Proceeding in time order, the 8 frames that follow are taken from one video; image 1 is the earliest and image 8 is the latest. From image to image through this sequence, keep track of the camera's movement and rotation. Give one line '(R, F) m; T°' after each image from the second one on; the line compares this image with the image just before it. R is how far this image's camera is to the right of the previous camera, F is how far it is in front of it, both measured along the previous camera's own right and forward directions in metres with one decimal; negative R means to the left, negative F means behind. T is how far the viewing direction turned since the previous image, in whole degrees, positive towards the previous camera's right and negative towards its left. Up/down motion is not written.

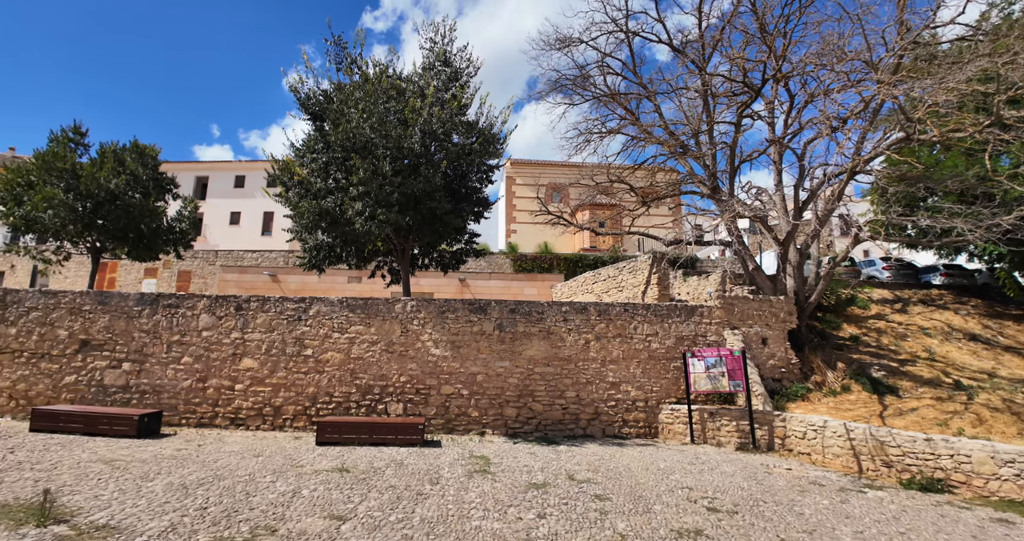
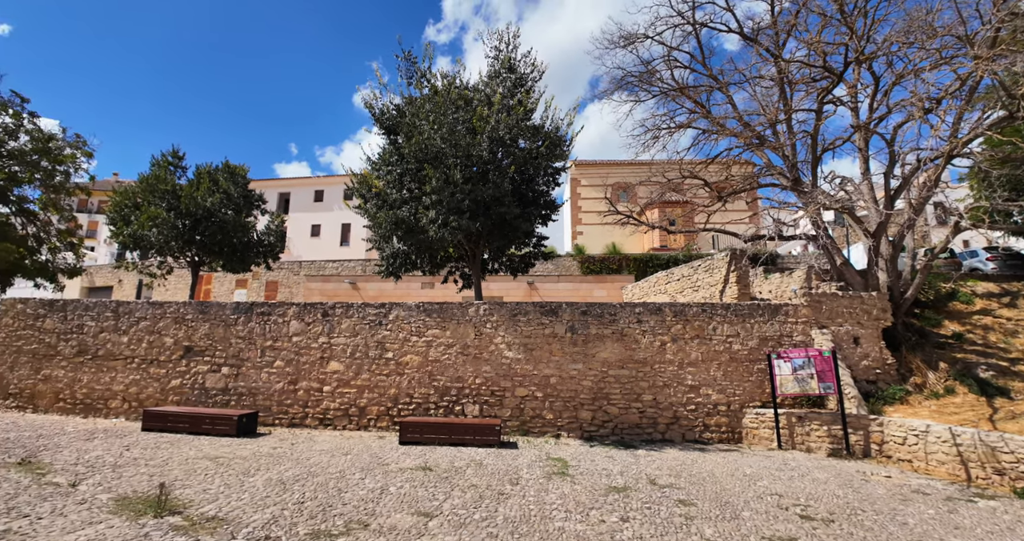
(-0.3, 0.0) m; -6°
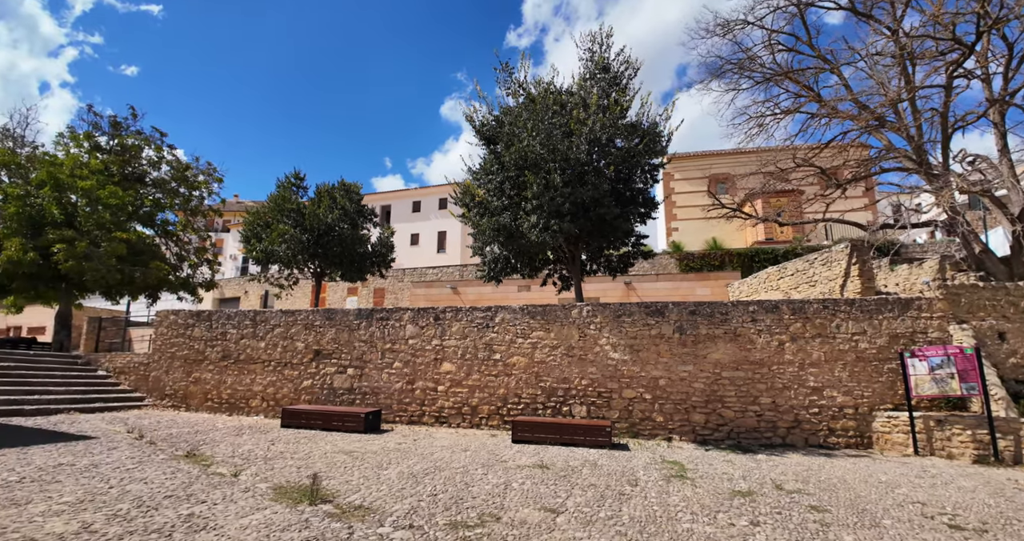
(-0.7, -0.2) m; -7°
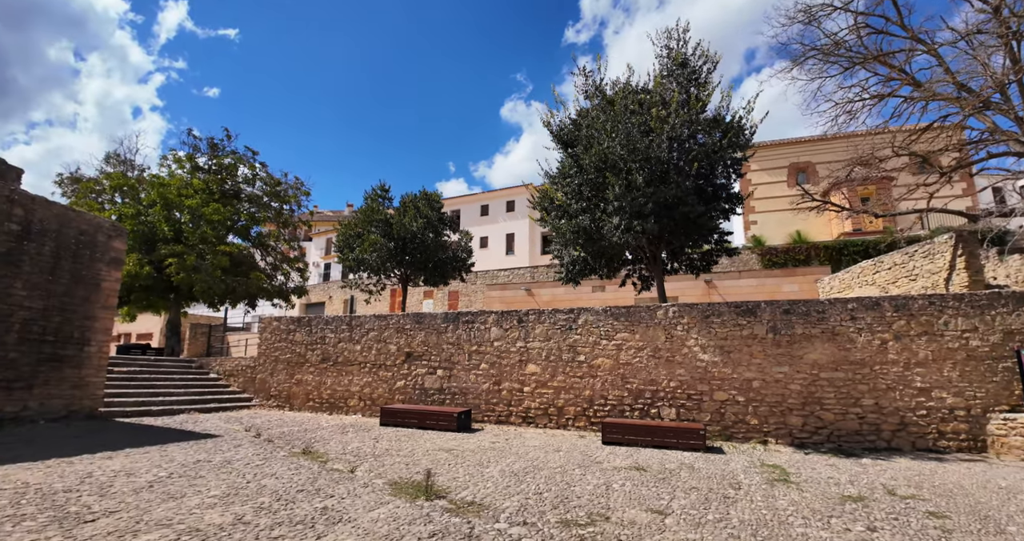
(-0.8, -0.2) m; -5°
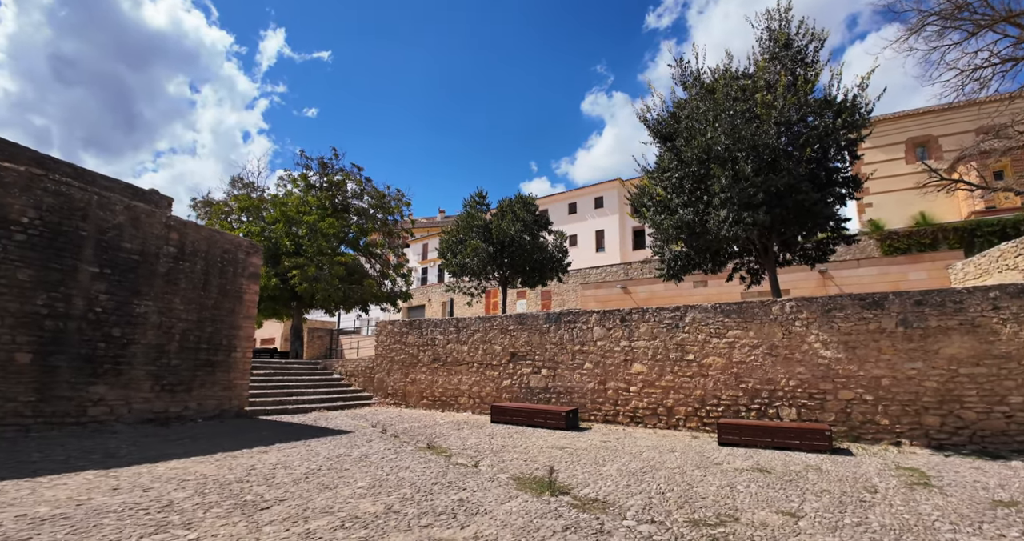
(-0.7, -0.2) m; -7°
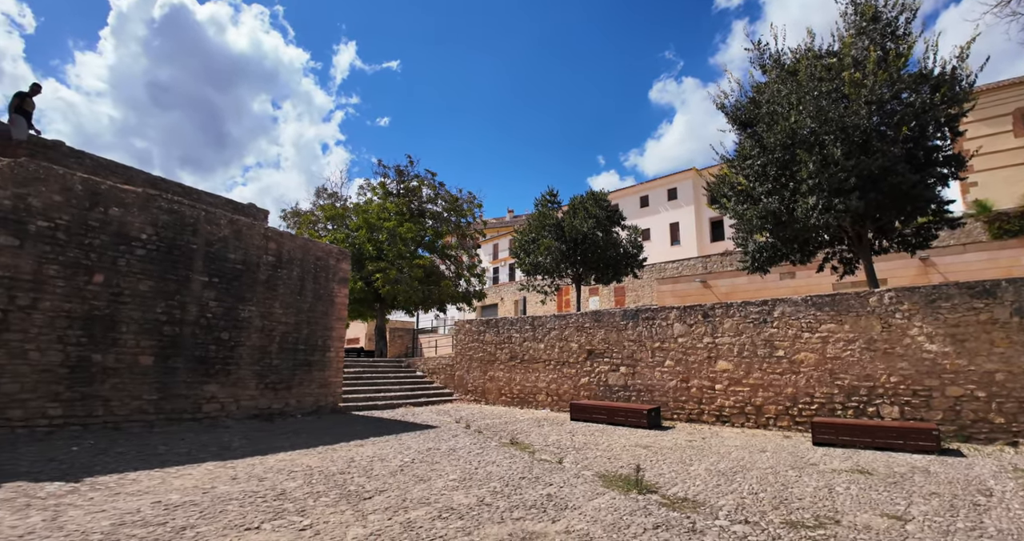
(-0.4, -0.1) m; -7°
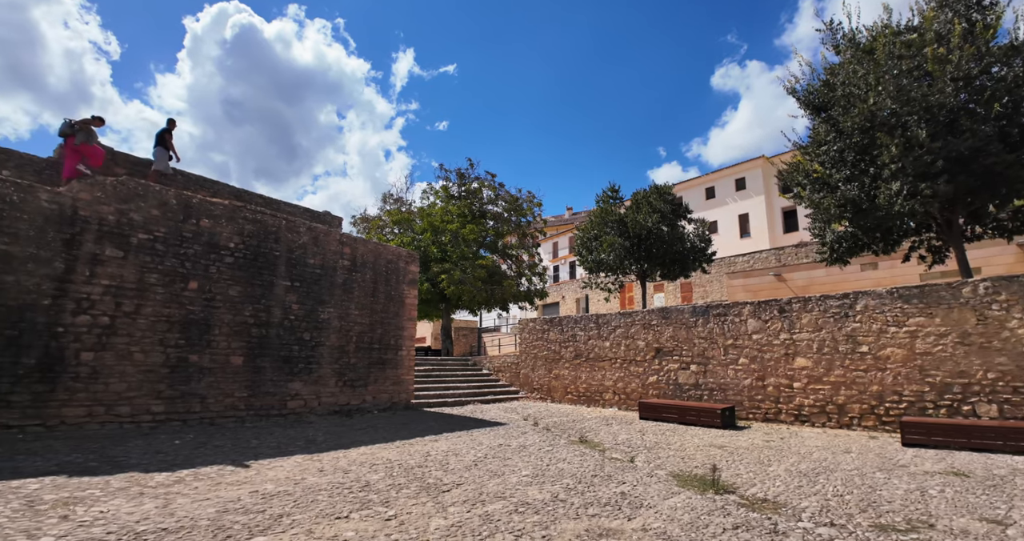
(-0.3, -0.1) m; -6°
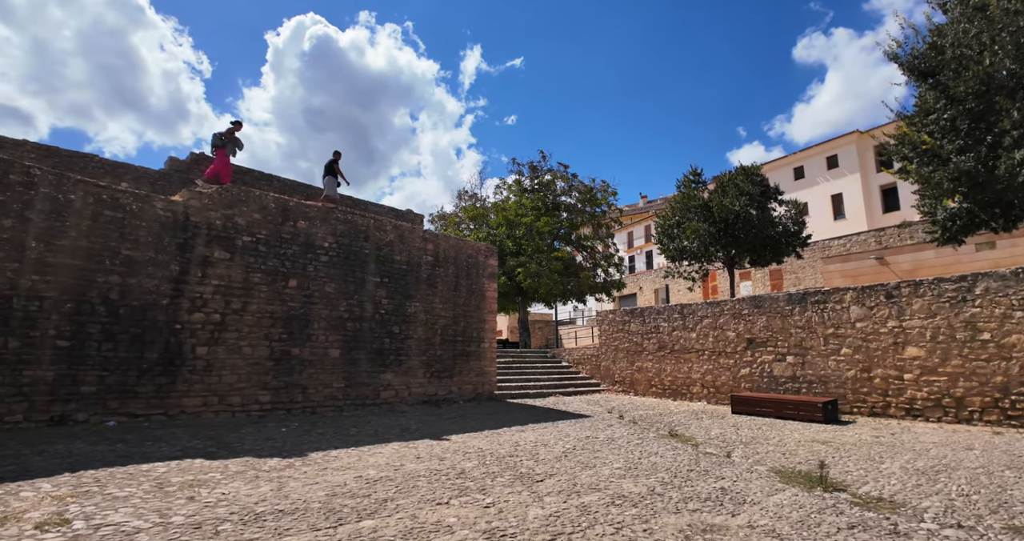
(-0.5, -0.1) m; -7°
